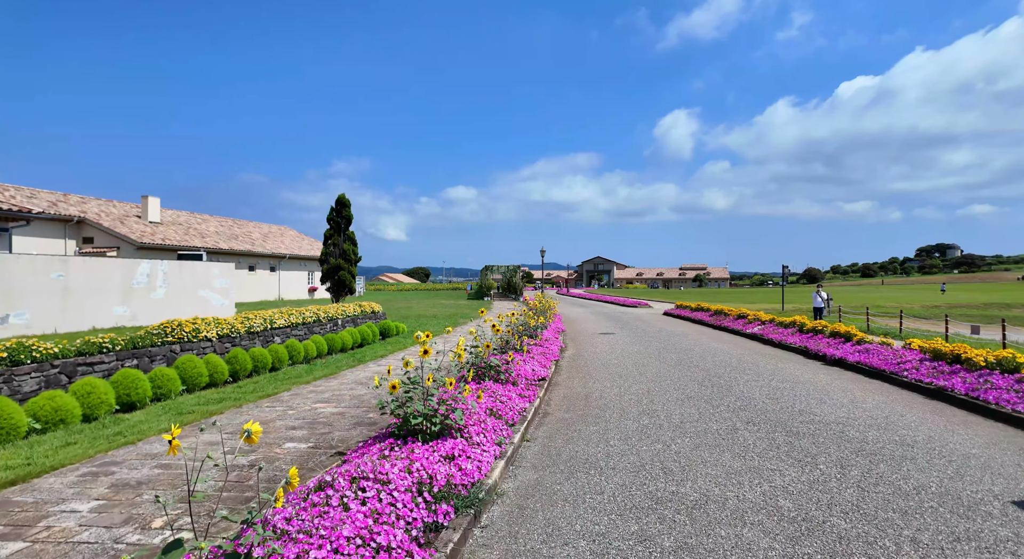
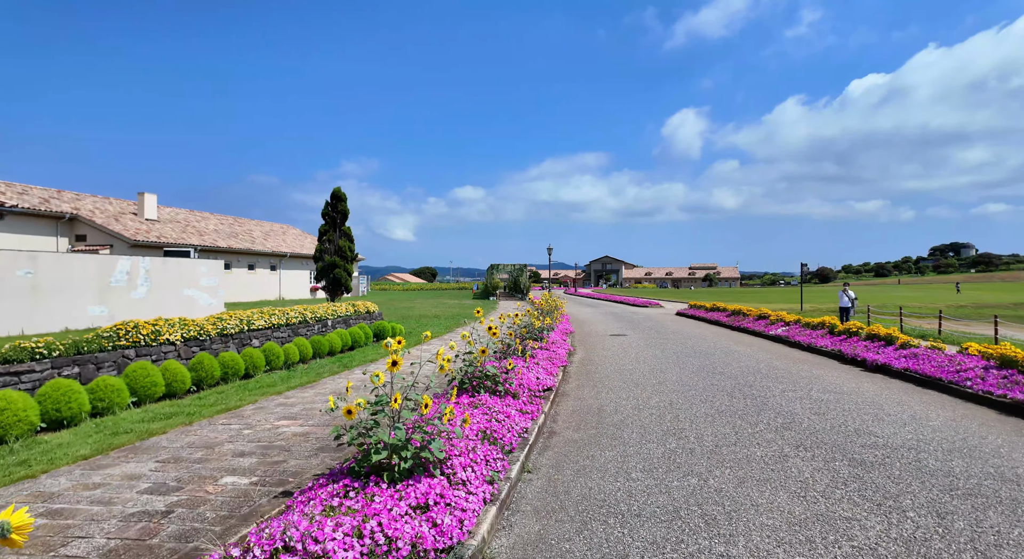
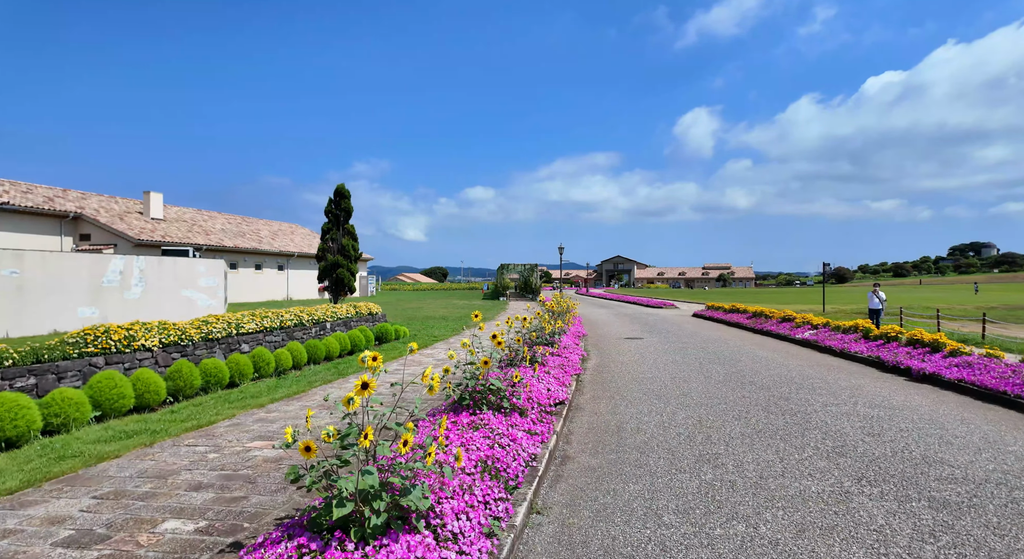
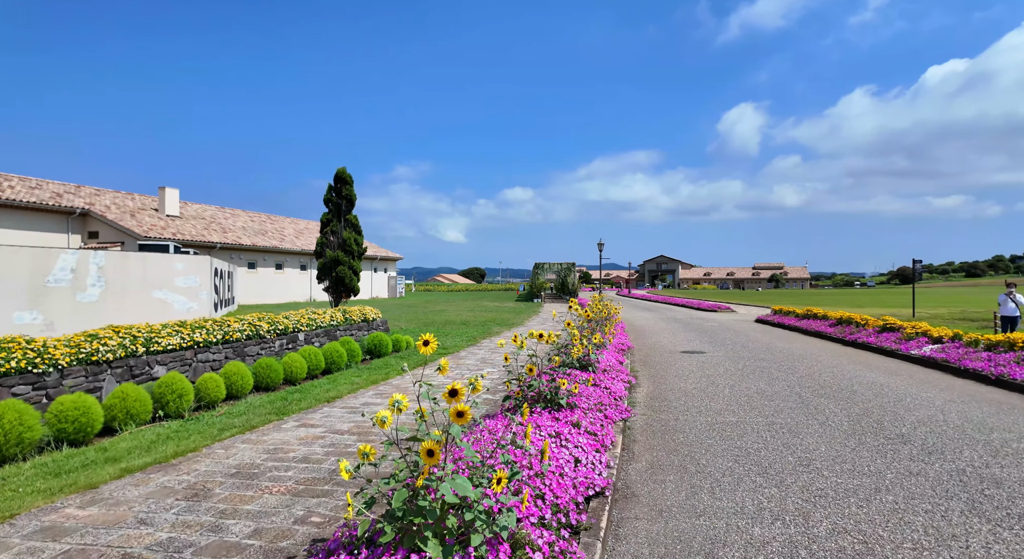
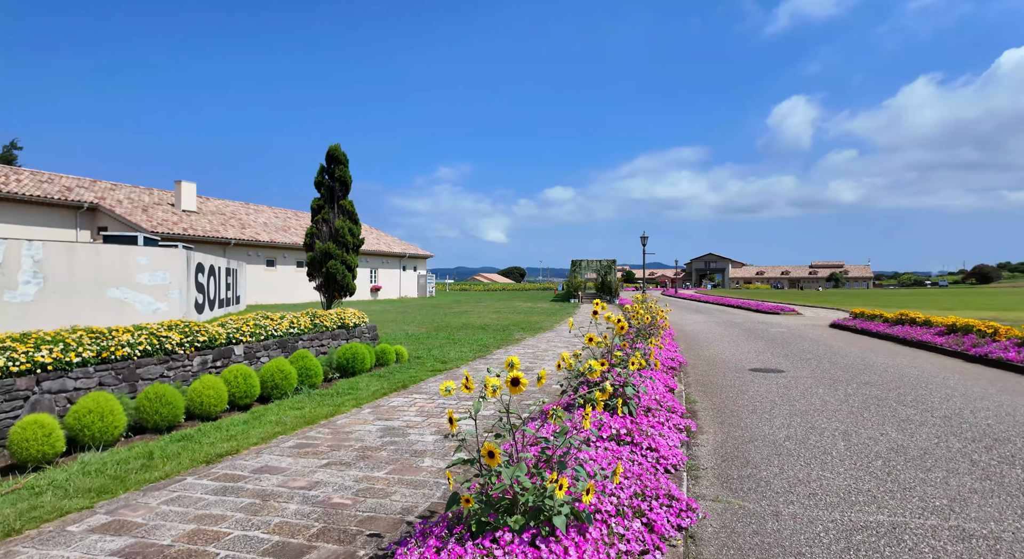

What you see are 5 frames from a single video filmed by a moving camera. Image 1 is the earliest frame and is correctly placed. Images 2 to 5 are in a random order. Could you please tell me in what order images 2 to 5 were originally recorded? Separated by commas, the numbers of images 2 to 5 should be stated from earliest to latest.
2, 3, 4, 5
